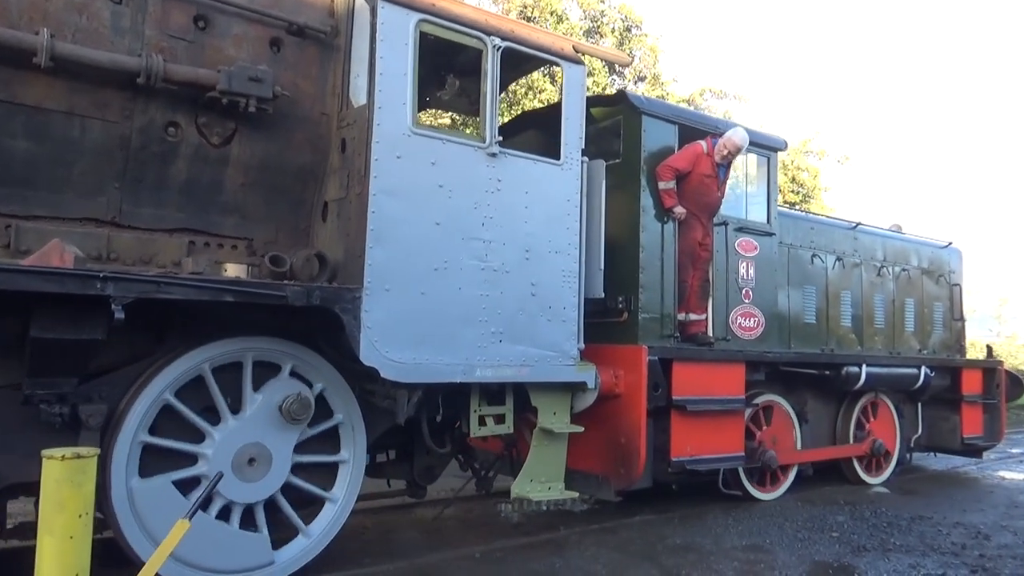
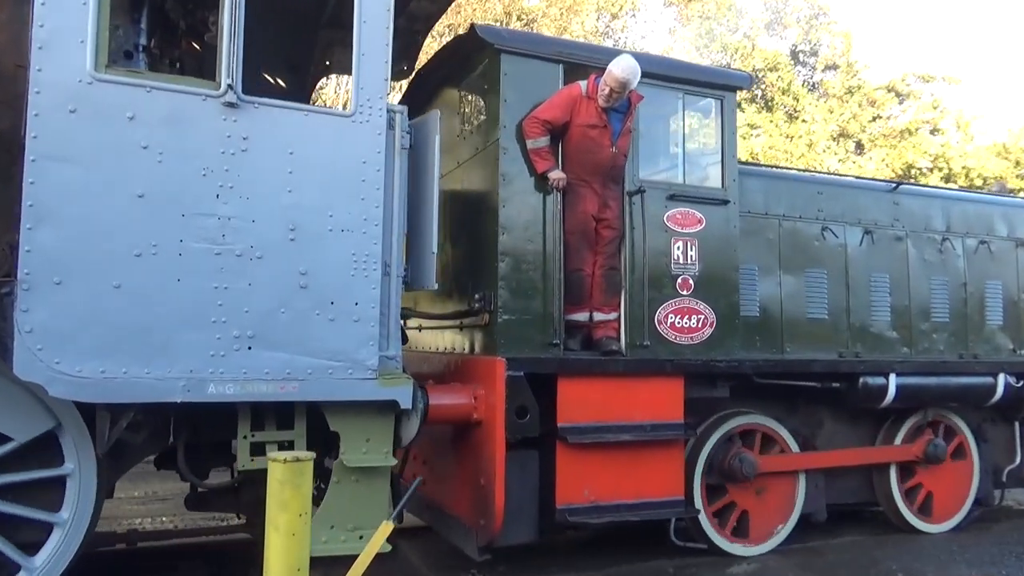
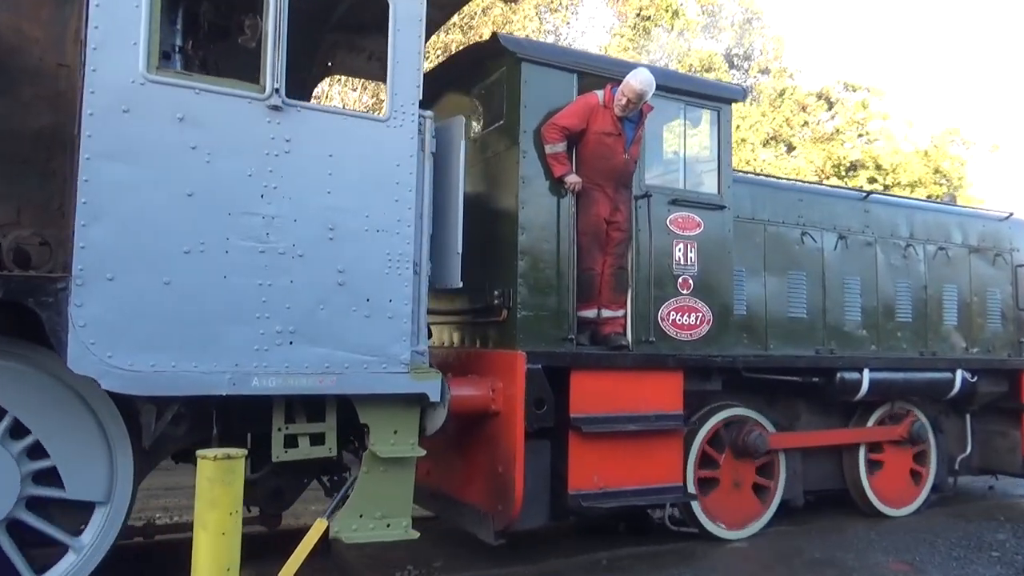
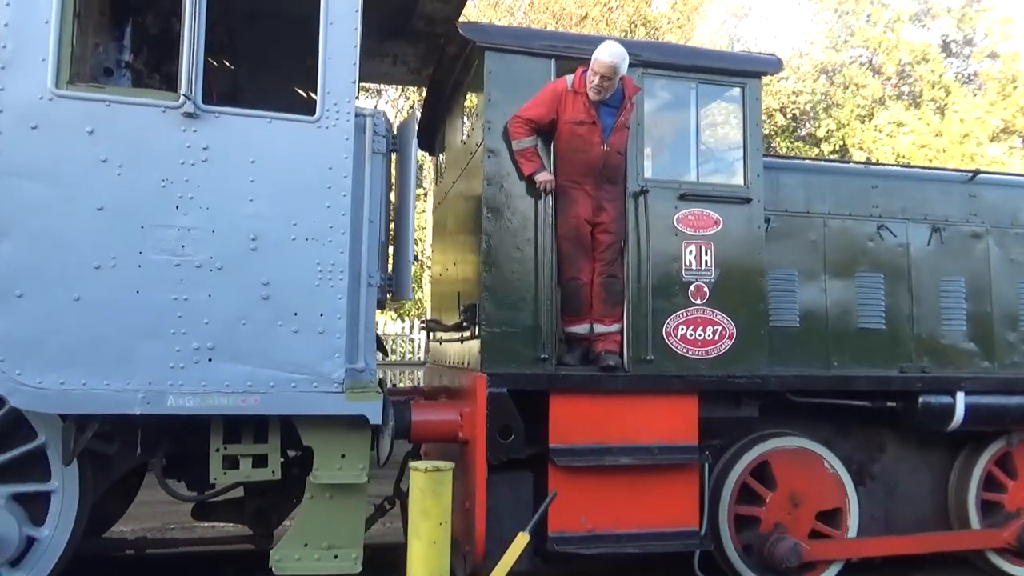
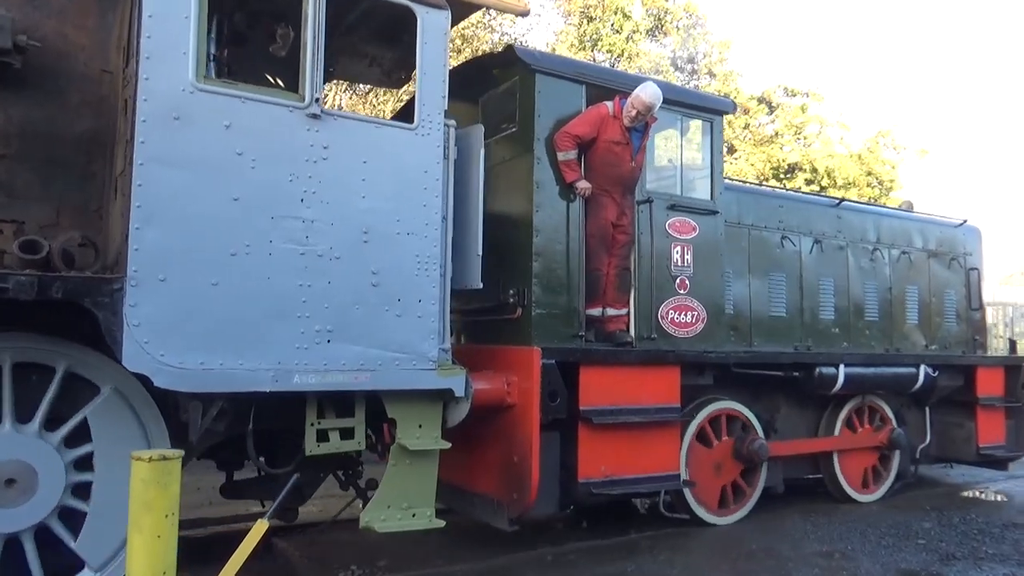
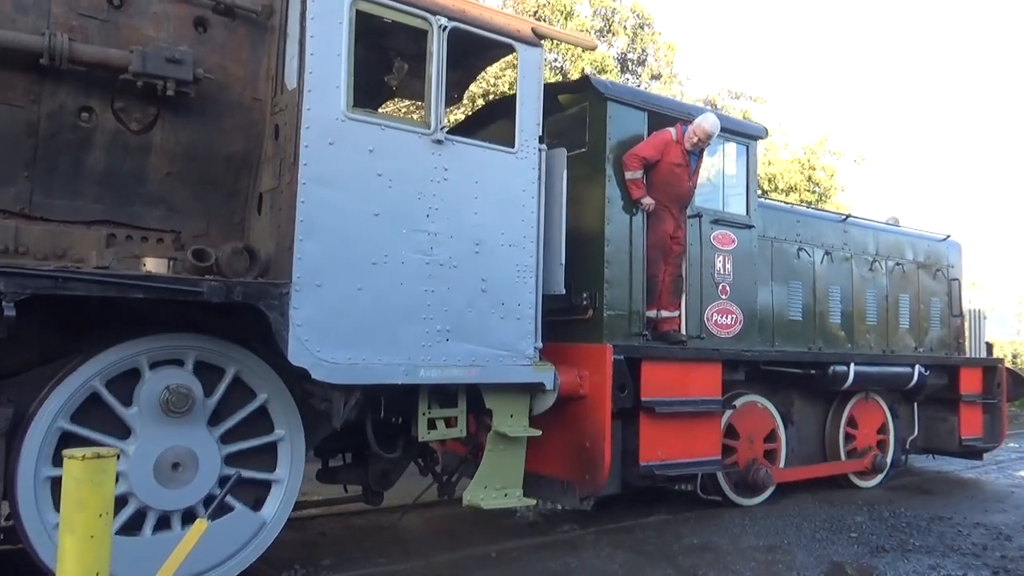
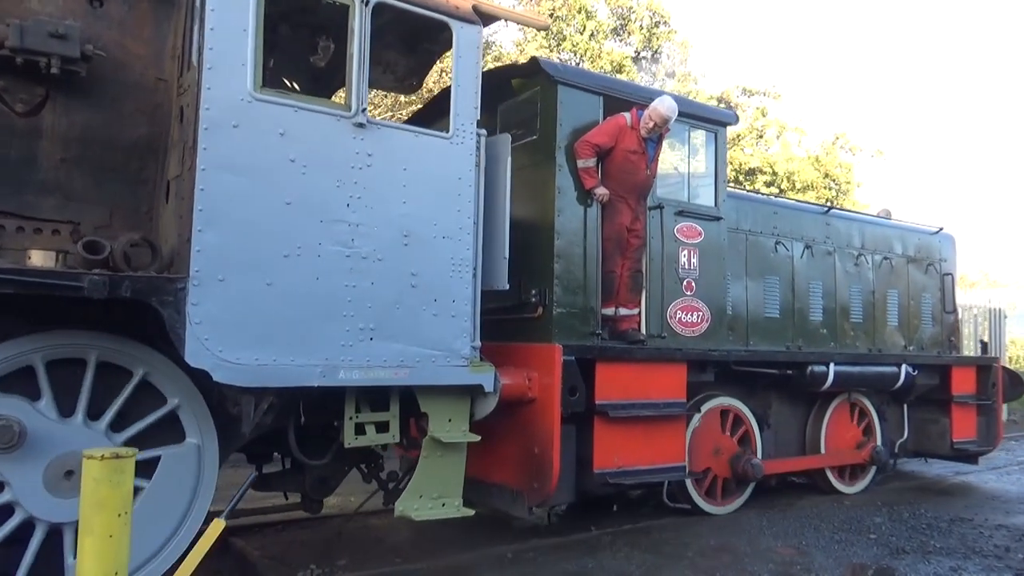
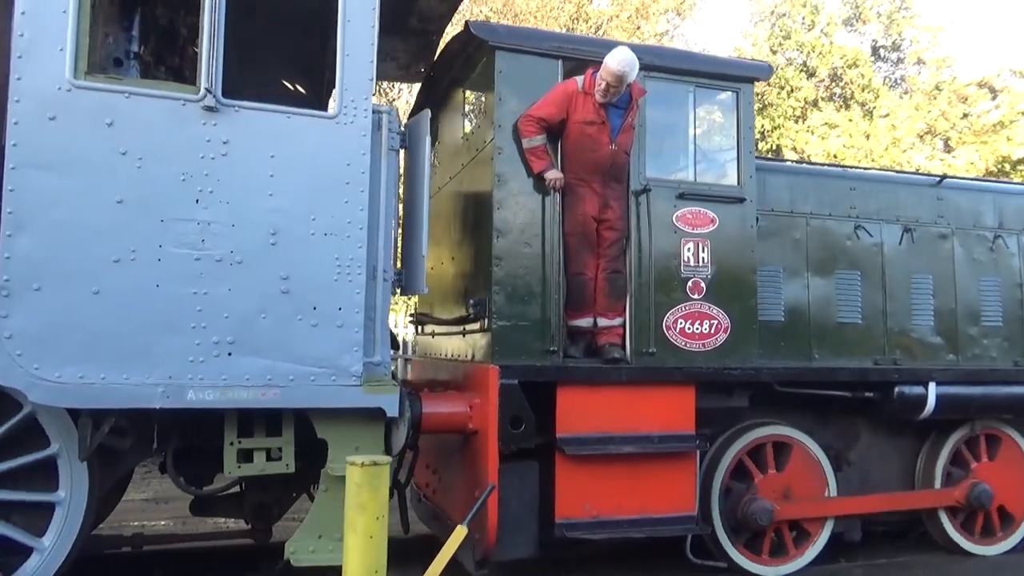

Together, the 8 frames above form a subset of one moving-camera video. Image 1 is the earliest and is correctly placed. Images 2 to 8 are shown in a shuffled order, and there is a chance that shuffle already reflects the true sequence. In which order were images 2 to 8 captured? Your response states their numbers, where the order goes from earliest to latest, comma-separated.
6, 7, 5, 3, 2, 8, 4
